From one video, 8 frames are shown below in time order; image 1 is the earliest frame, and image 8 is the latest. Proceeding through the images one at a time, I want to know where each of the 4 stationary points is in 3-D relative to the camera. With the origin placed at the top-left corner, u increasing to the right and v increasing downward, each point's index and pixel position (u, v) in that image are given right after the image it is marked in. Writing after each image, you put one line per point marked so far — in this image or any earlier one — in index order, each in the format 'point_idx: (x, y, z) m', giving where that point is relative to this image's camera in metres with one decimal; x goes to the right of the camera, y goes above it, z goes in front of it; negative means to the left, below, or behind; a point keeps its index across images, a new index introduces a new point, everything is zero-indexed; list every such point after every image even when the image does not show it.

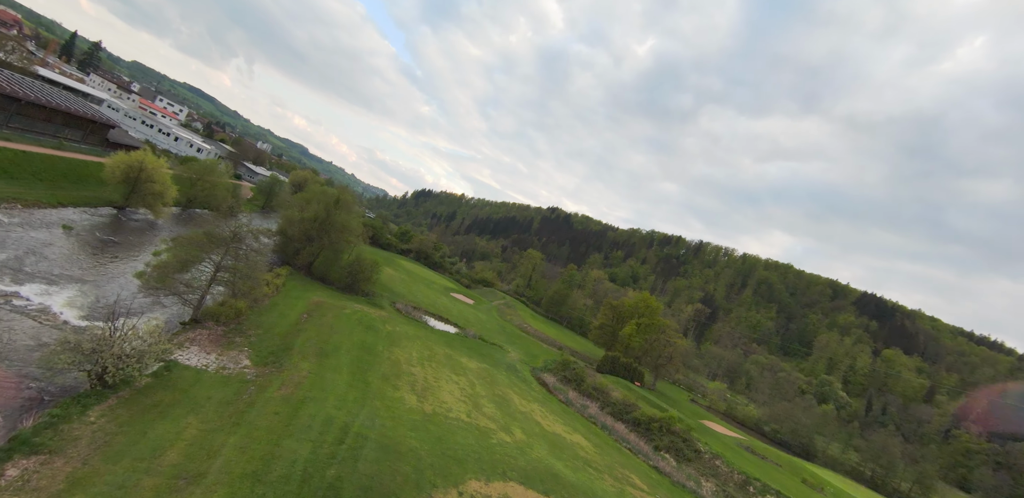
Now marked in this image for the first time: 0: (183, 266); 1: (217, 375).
0: (-10.2, -0.5, +16.0) m
1: (-8.4, -3.6, +13.9) m
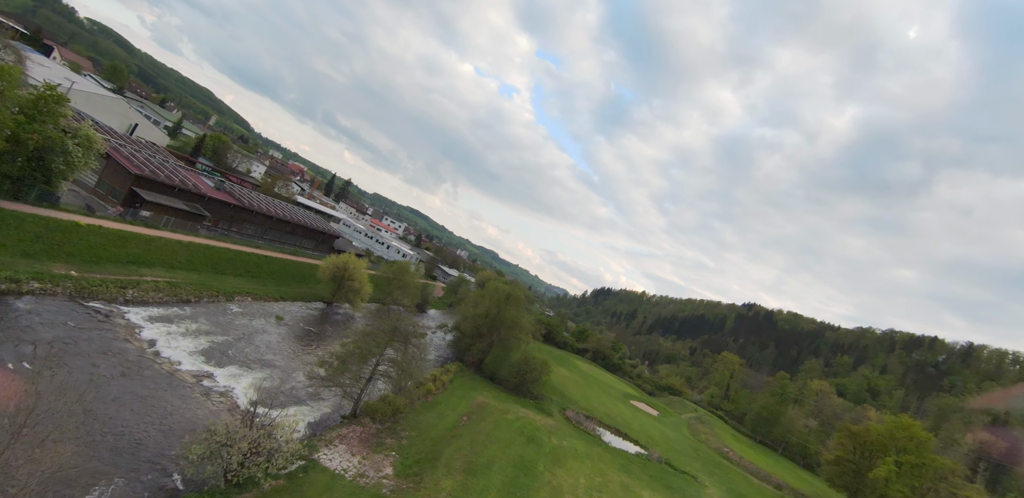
0: (-4.8, -3.5, +16.0) m
1: (-3.9, -6.0, +12.8) m
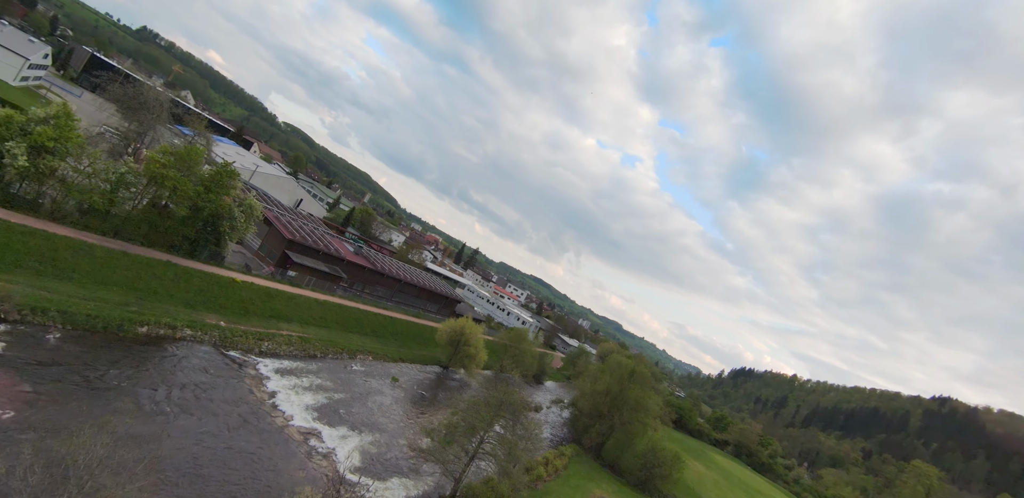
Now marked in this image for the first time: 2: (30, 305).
0: (-1.3, -5.3, +14.7) m
1: (-1.3, -7.3, +11.1) m
2: (-16.1, -1.8, +16.5) m
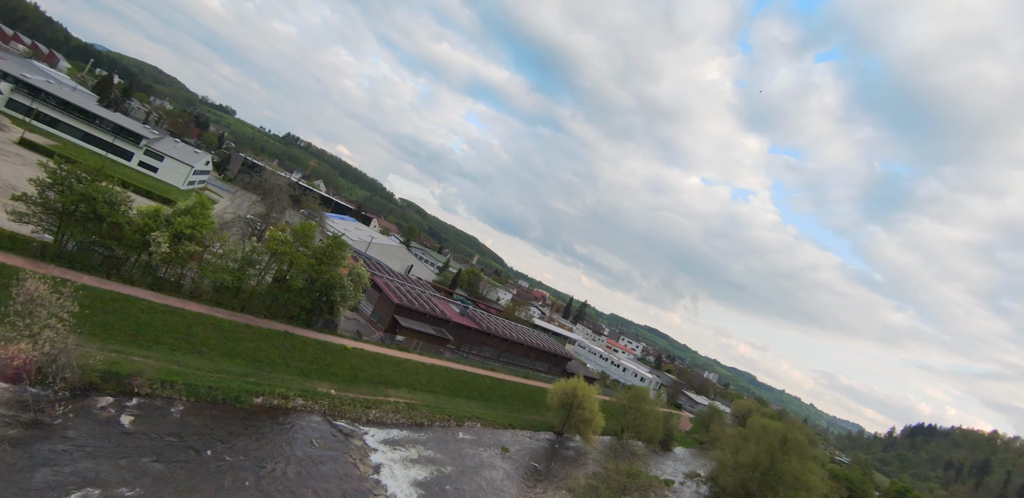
0: (+1.9, -6.6, +12.5) m
1: (+1.3, -8.3, +8.7) m
2: (-12.4, -4.6, +17.7) m
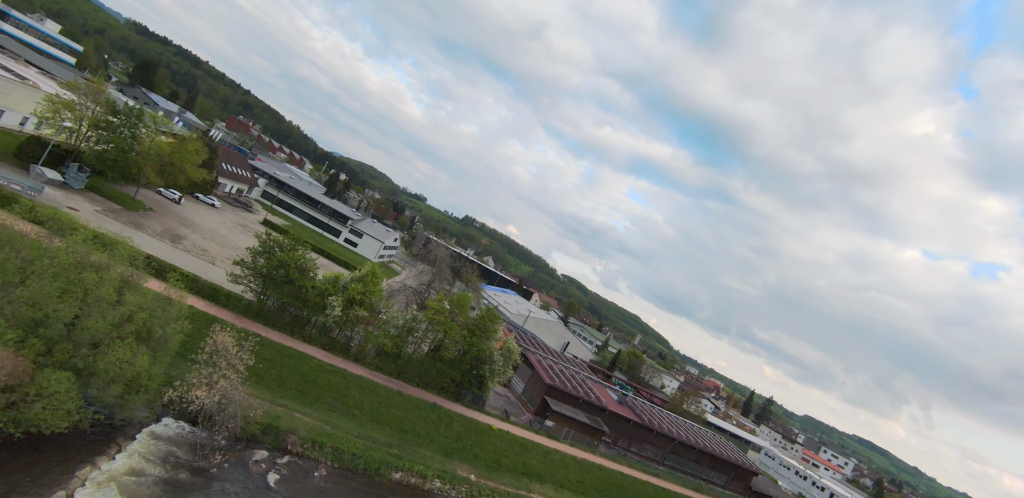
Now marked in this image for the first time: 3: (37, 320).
0: (+4.7, -8.1, +8.1) m
1: (+2.9, -9.1, +4.5) m
2: (-7.2, -6.9, +17.8) m
3: (-13.9, -2.1, +14.6) m
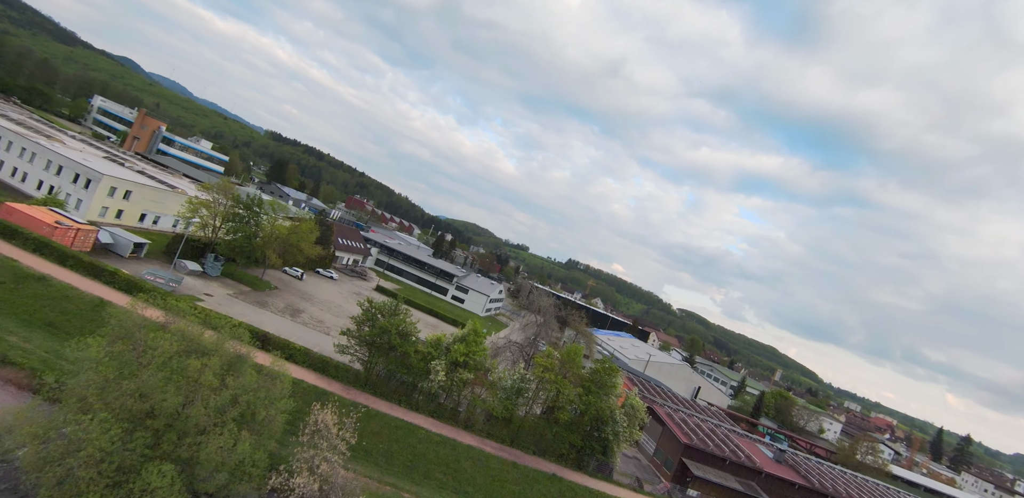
0: (+6.7, -7.9, +3.9) m
1: (+4.3, -8.9, +0.7) m
2: (-3.0, -8.9, +15.8) m
3: (-10.6, -4.8, +14.6) m
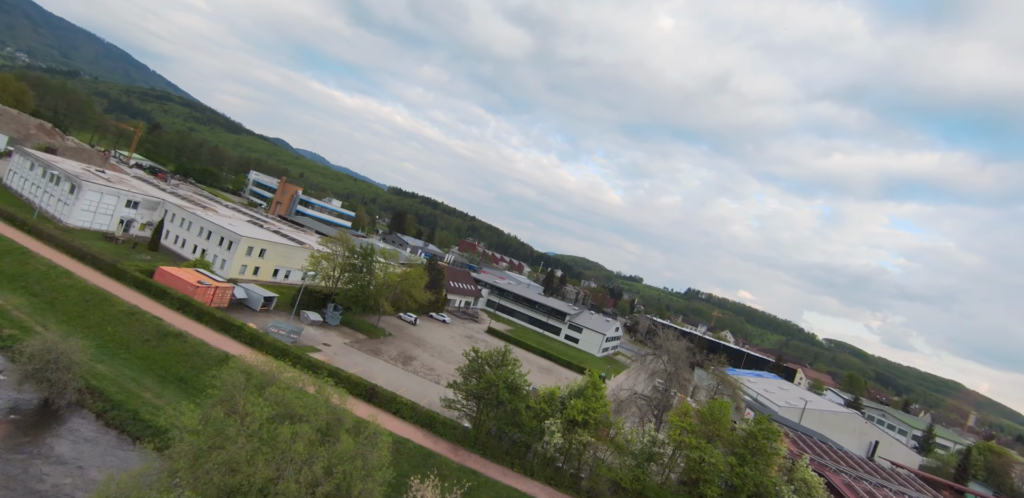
0: (+7.3, -7.5, -1.1) m
1: (+4.3, -8.5, -3.8) m
2: (+0.6, -10.0, +12.5) m
3: (-7.4, -6.3, +13.3) m
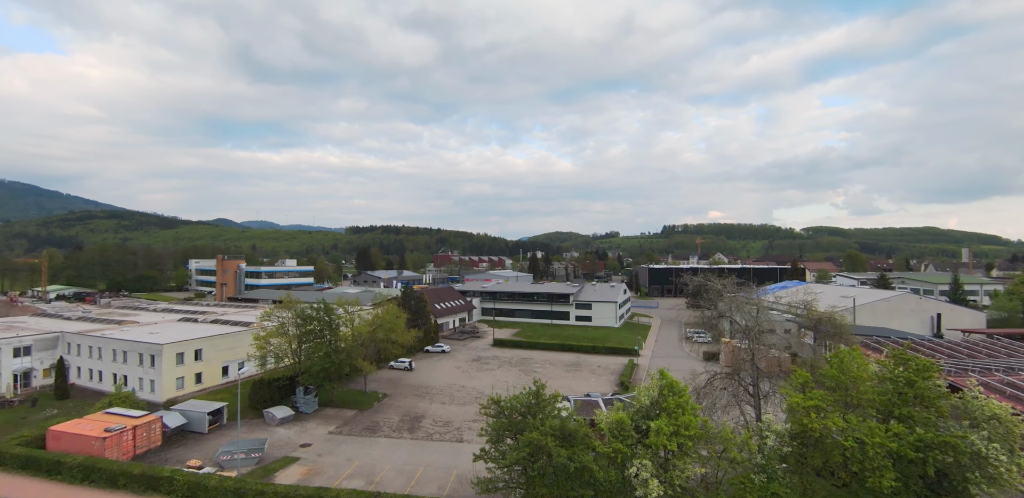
0: (+10.4, -4.7, -9.1) m
1: (+8.0, -6.6, -11.9) m
2: (+4.1, -9.2, +4.2) m
3: (-4.7, -8.4, +4.5) m
